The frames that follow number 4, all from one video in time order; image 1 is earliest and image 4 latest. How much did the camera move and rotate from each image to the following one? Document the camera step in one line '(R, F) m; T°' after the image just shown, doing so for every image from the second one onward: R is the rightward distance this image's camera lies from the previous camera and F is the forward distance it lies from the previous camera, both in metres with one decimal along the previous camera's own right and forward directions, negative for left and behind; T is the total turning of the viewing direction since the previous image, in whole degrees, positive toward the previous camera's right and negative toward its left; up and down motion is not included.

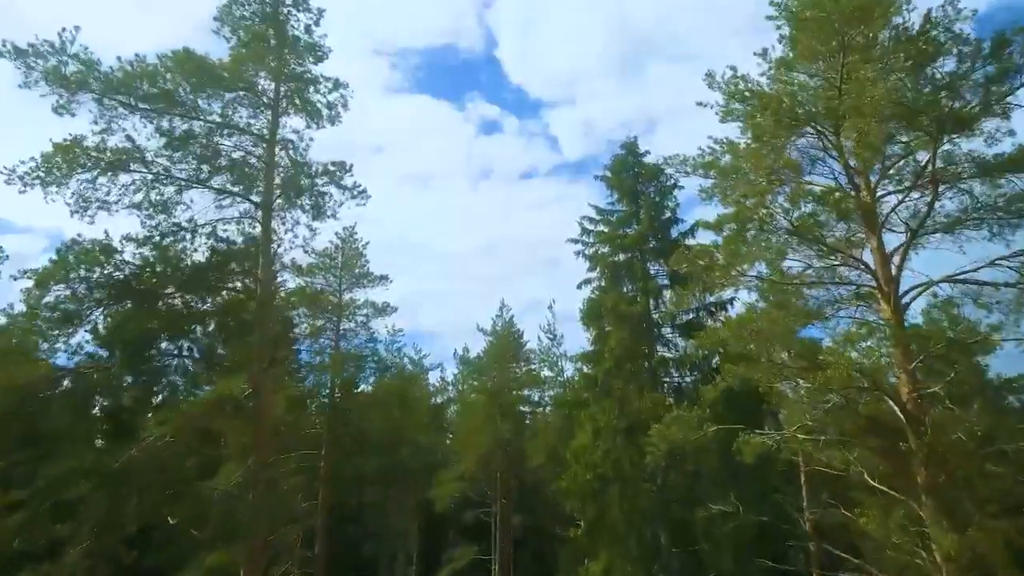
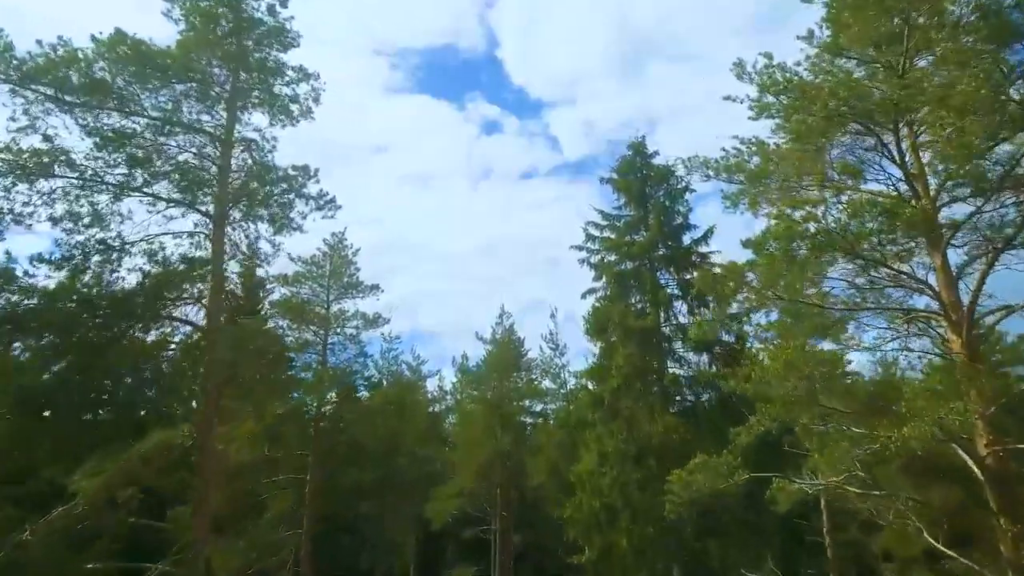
(0.0, +2.2) m; 0°
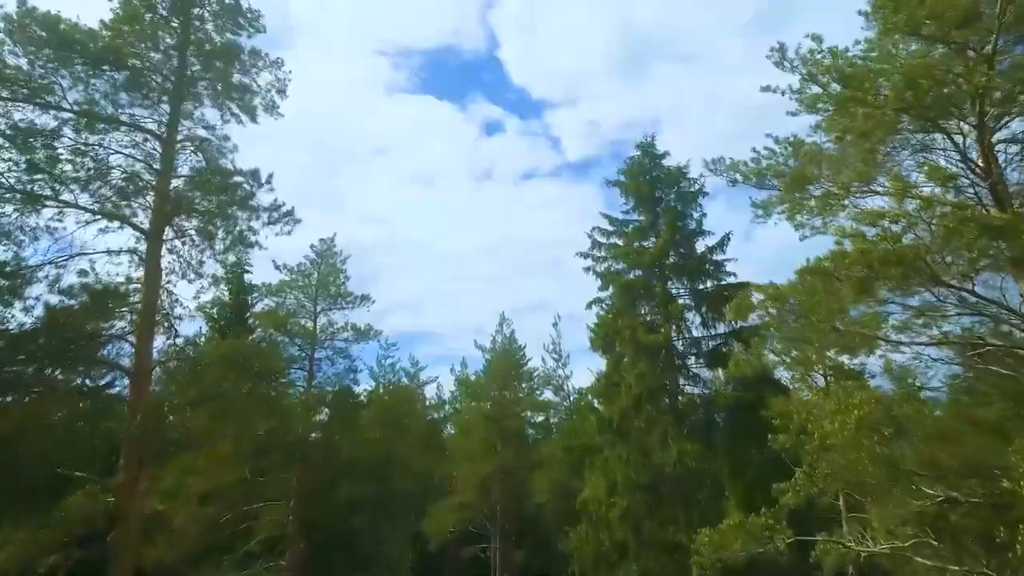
(0.0, +2.2) m; 0°
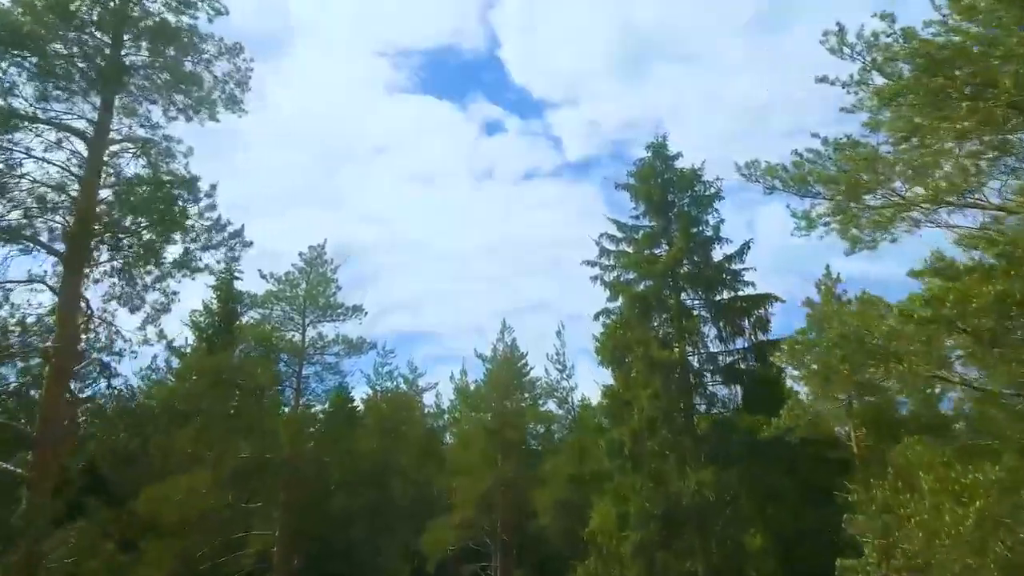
(-0.1, +2.0) m; 0°
